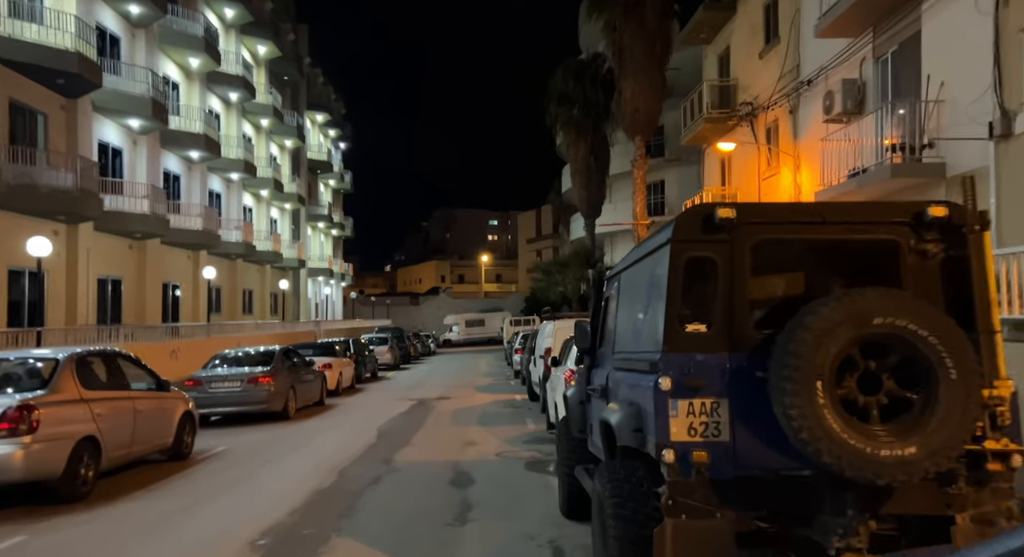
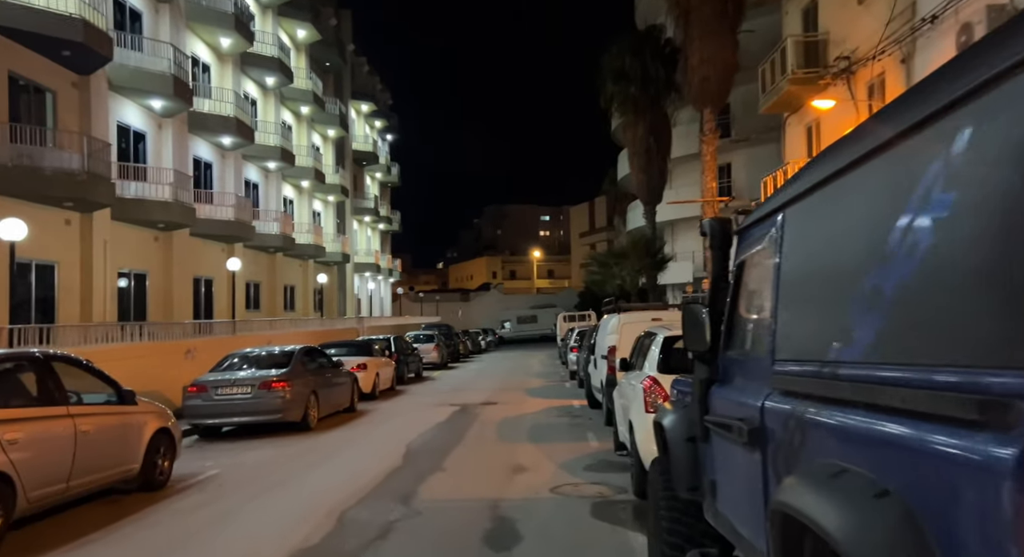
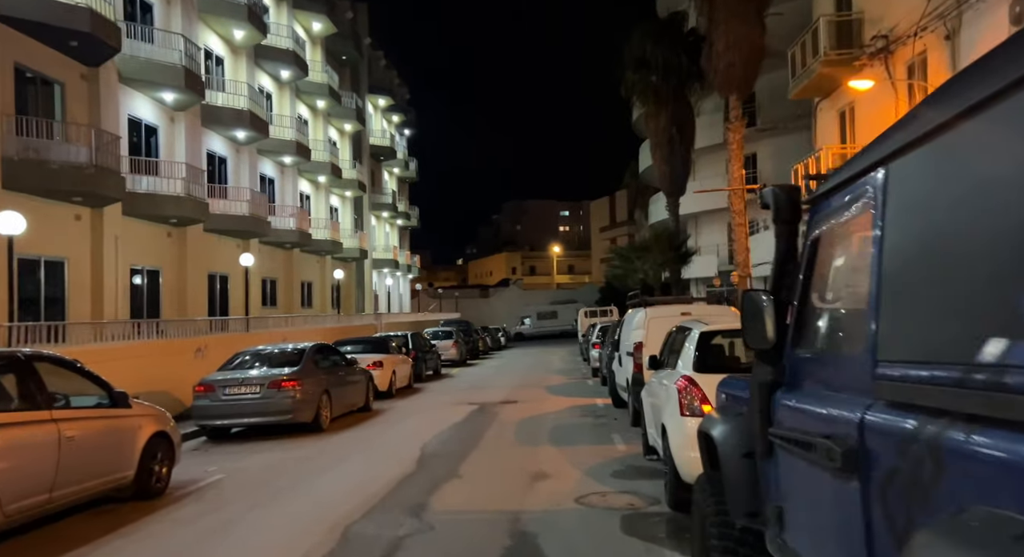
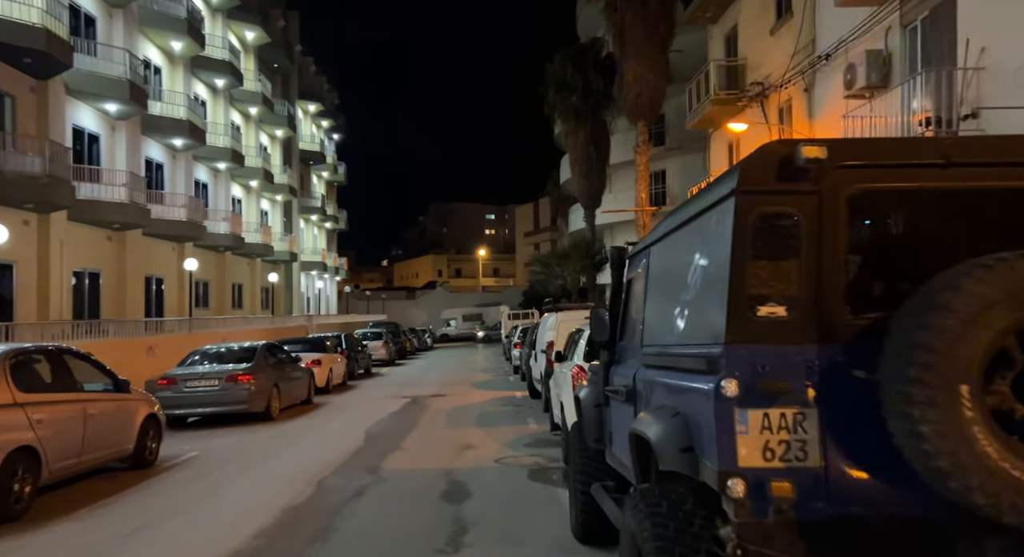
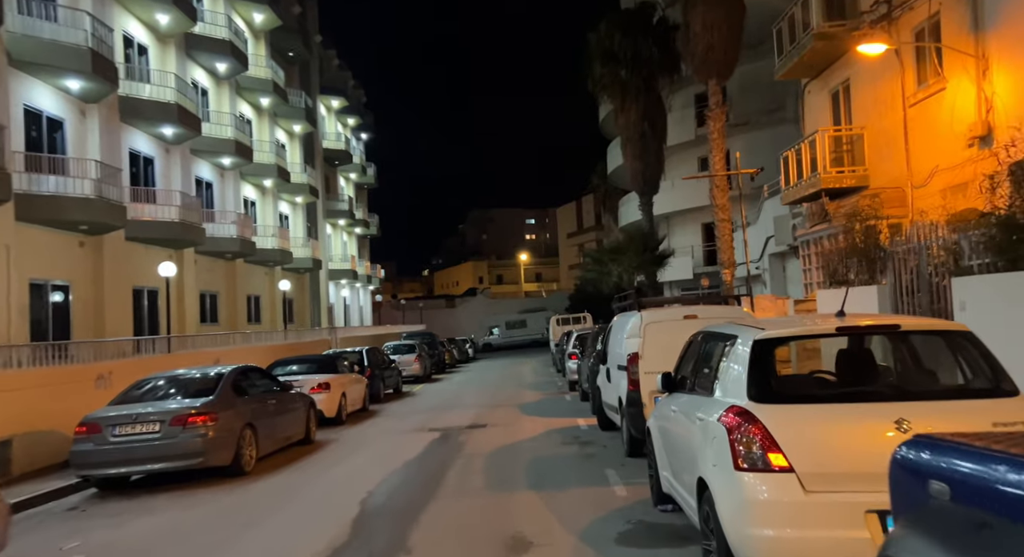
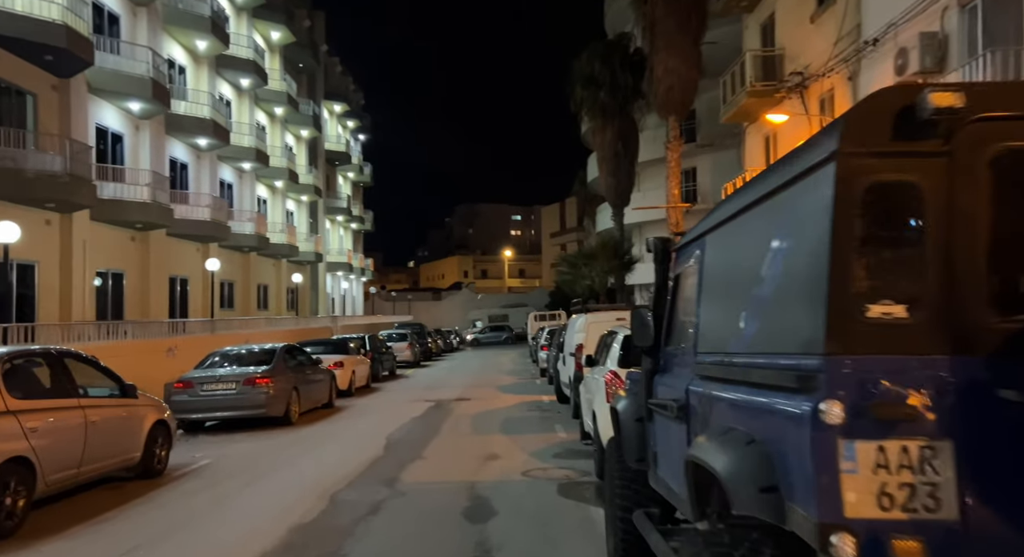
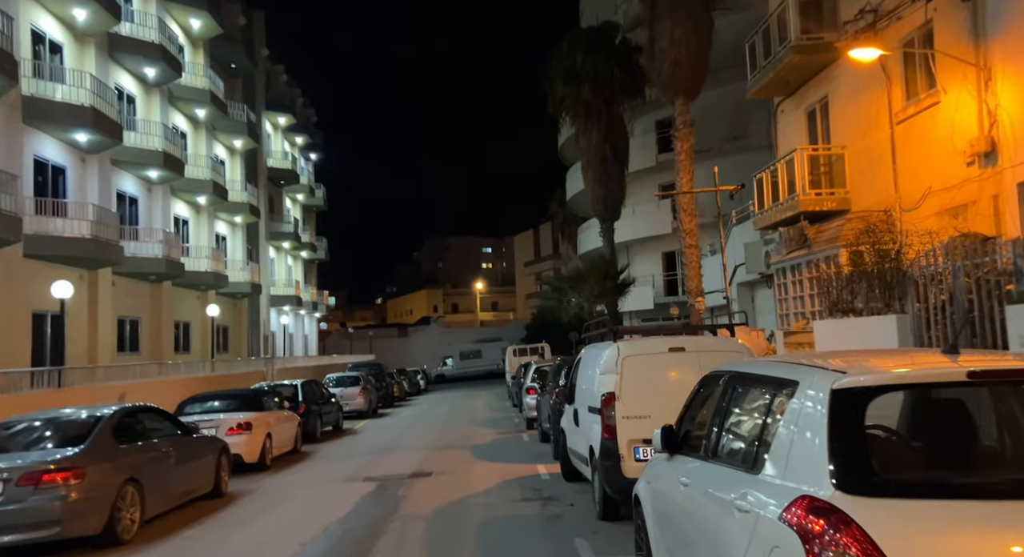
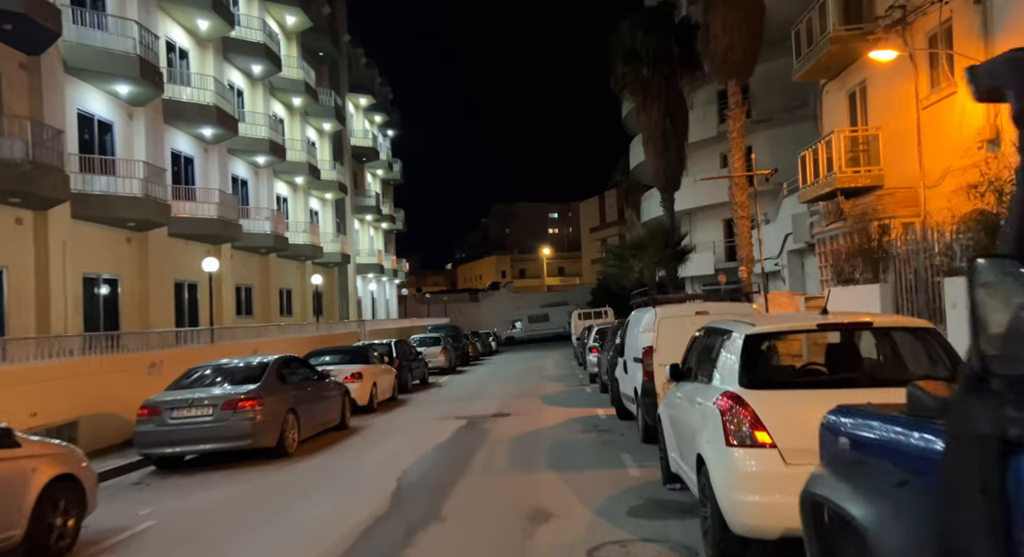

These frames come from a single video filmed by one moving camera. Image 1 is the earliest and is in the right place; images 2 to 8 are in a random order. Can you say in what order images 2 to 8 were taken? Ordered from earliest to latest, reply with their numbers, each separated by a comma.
4, 6, 2, 3, 8, 5, 7
